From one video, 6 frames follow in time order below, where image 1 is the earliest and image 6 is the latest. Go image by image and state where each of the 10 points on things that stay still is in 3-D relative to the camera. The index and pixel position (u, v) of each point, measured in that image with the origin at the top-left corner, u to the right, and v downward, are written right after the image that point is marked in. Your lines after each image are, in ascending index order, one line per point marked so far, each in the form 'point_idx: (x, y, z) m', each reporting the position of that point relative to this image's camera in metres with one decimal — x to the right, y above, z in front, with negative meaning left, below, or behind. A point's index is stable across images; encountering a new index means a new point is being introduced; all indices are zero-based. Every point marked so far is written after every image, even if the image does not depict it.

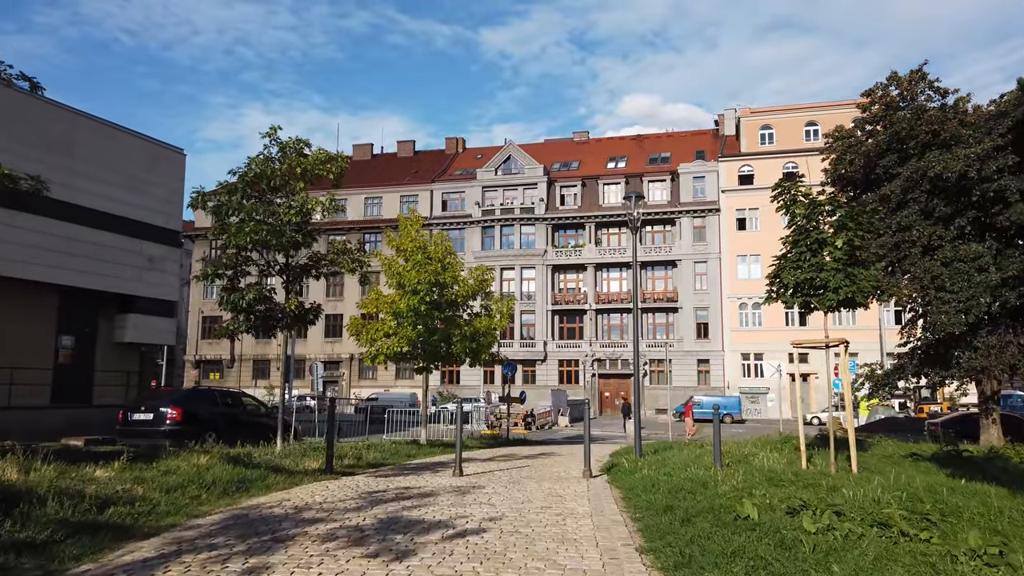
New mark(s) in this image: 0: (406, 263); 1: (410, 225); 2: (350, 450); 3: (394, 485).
0: (-2.6, +0.6, +18.6) m
1: (-2.6, +1.6, +19.2) m
2: (-2.8, -2.9, +13.1) m
3: (-1.3, -2.2, +8.3) m
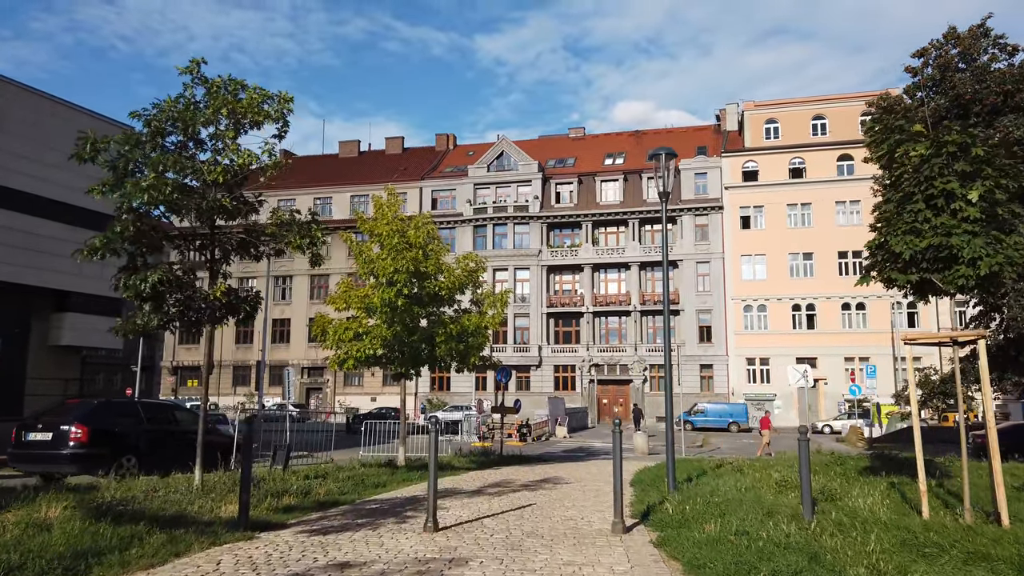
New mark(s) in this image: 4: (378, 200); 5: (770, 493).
0: (-2.7, +0.8, +15.6) m
1: (-2.7, +1.8, +16.2) m
2: (-2.9, -2.6, +10.2) m
3: (-1.3, -1.9, +5.4) m
4: (-3.0, +1.9, +16.4) m
5: (+3.1, -2.5, +9.0) m
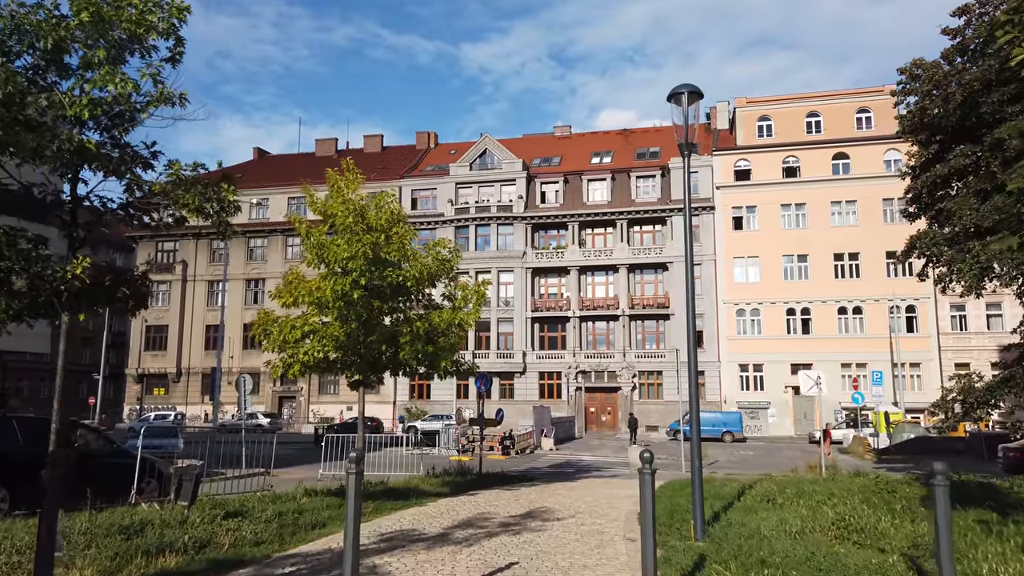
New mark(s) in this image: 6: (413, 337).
0: (-3.1, +0.9, +13.1) m
1: (-3.1, +1.9, +13.7) m
2: (-3.1, -2.4, +7.6) m
3: (-1.5, -1.7, +2.9) m
4: (-3.3, +2.1, +13.9) m
5: (+2.9, -2.3, +6.6) m
6: (-1.7, -0.8, +12.8) m
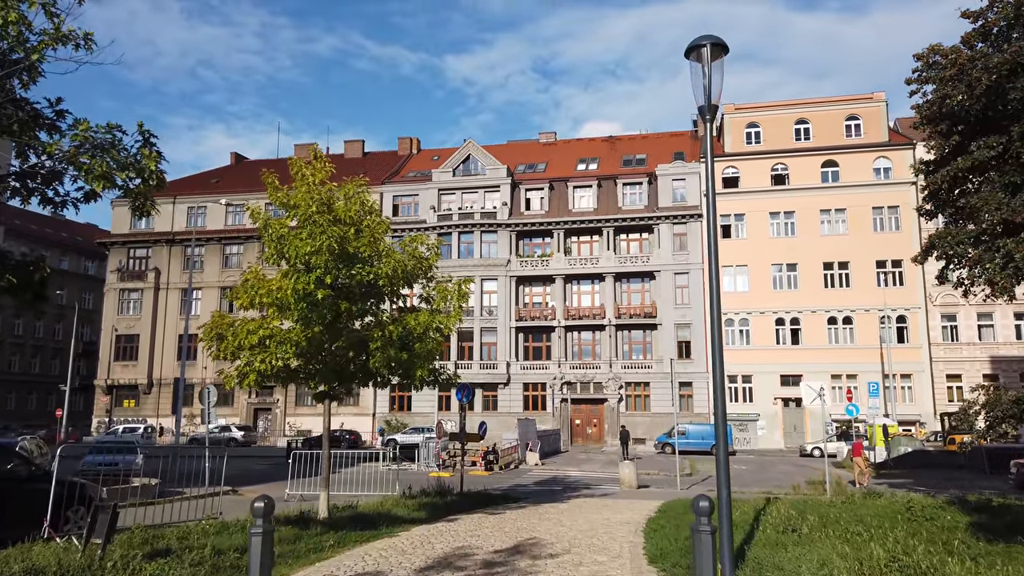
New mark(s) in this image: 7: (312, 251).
0: (-3.3, +0.9, +11.6) m
1: (-3.3, +1.9, +12.3) m
2: (-3.3, -2.3, +6.1) m
3: (-1.5, -1.5, +1.4) m
4: (-3.6, +2.1, +12.4) m
5: (+2.8, -2.2, +5.2) m
6: (-1.9, -0.8, +11.3) m
7: (-2.9, +0.5, +11.1) m
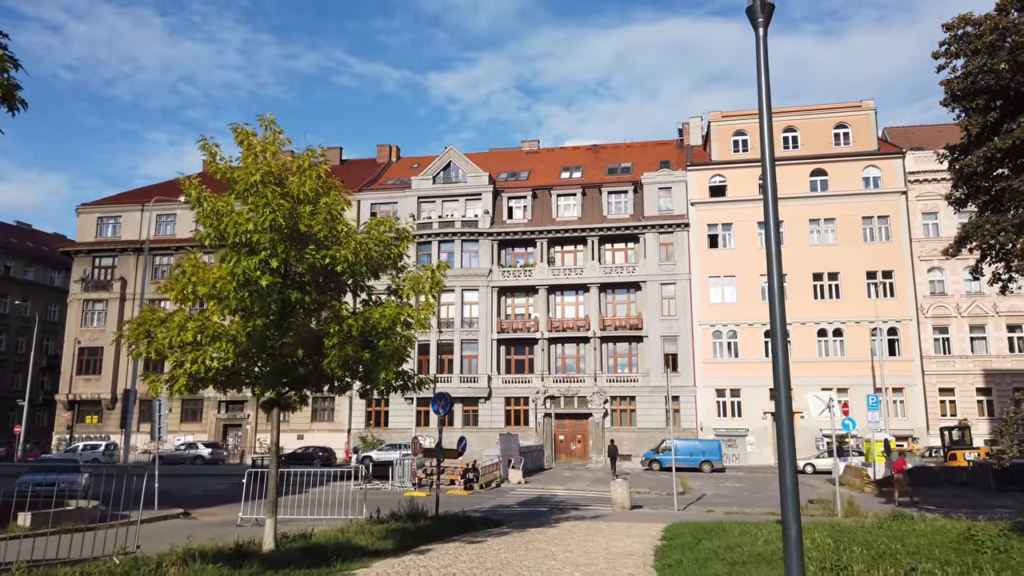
0: (-3.6, +1.1, +9.8) m
1: (-3.6, +2.1, +10.5) m
2: (-3.3, -2.0, +4.2) m
3: (-1.5, -1.1, -0.4) m
4: (-3.8, +2.2, +10.6) m
5: (+2.7, -1.9, +3.5) m
6: (-2.1, -0.6, +9.5) m
7: (-3.2, +0.7, +9.3) m
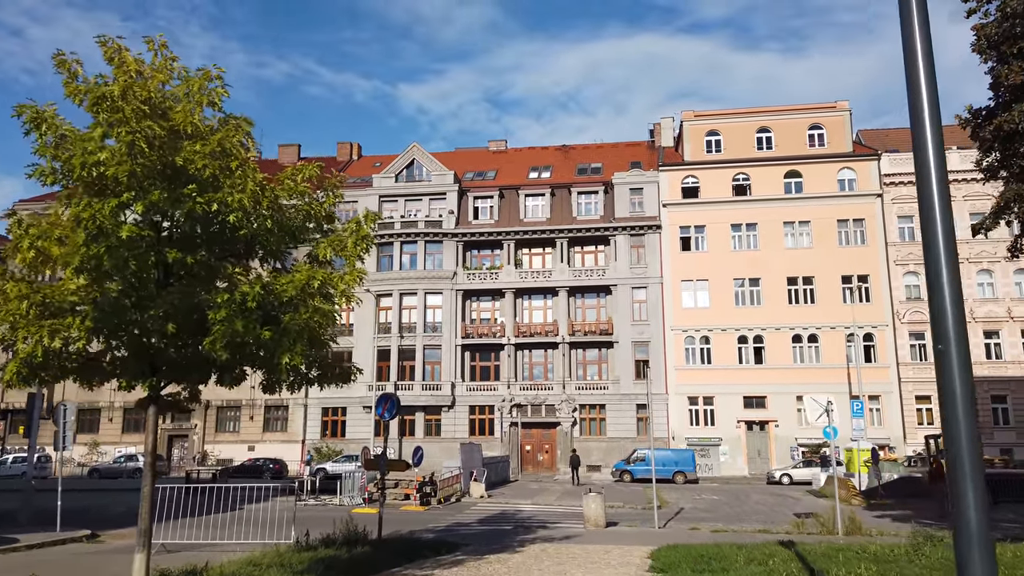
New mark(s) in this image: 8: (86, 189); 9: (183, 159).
0: (-4.0, +1.5, +7.5) m
1: (-4.1, +2.5, +8.1) m
2: (-3.6, -1.5, +1.8) m
3: (-1.5, -0.6, -2.7) m
4: (-4.3, +2.6, +8.3) m
5: (+2.5, -1.4, +1.3) m
6: (-2.6, -0.2, +7.2) m
7: (-3.6, +1.1, +6.9) m
8: (-4.0, +0.9, +7.2) m
9: (-3.1, +1.2, +7.3) m
